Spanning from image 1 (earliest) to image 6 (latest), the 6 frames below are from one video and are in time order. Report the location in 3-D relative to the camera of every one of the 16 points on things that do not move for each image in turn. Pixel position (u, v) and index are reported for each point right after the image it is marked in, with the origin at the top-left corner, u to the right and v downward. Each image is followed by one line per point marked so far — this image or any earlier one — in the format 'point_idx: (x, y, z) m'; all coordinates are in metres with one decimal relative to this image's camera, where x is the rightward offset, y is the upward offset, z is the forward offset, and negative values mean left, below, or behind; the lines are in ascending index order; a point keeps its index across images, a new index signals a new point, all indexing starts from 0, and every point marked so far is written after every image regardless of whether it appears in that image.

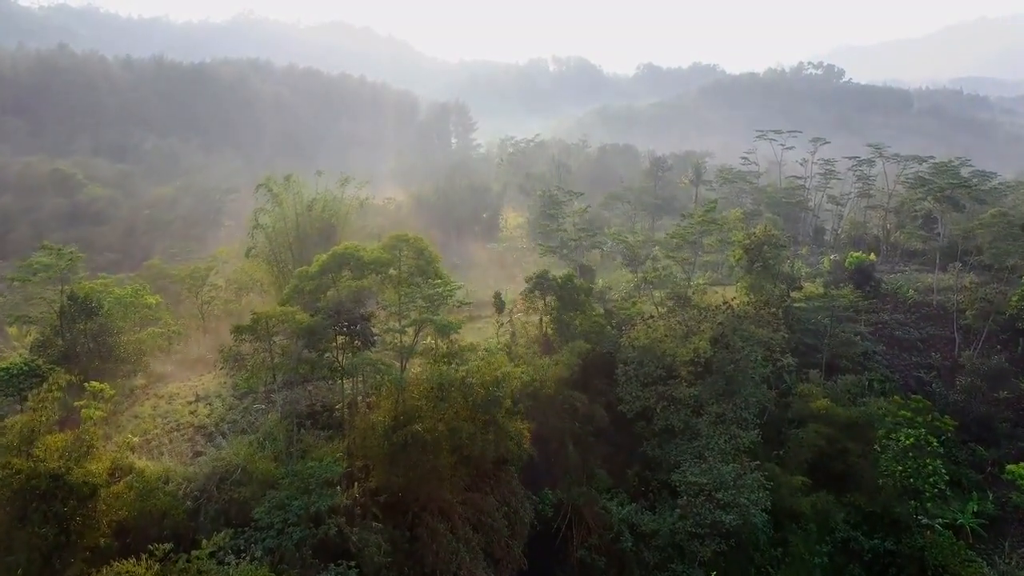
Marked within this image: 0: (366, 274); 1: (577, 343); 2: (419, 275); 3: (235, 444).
0: (-4.0, +0.3, +16.2) m
1: (+2.1, -1.8, +19.0) m
2: (-2.6, +0.3, +16.5) m
3: (-6.5, -3.7, +13.9) m
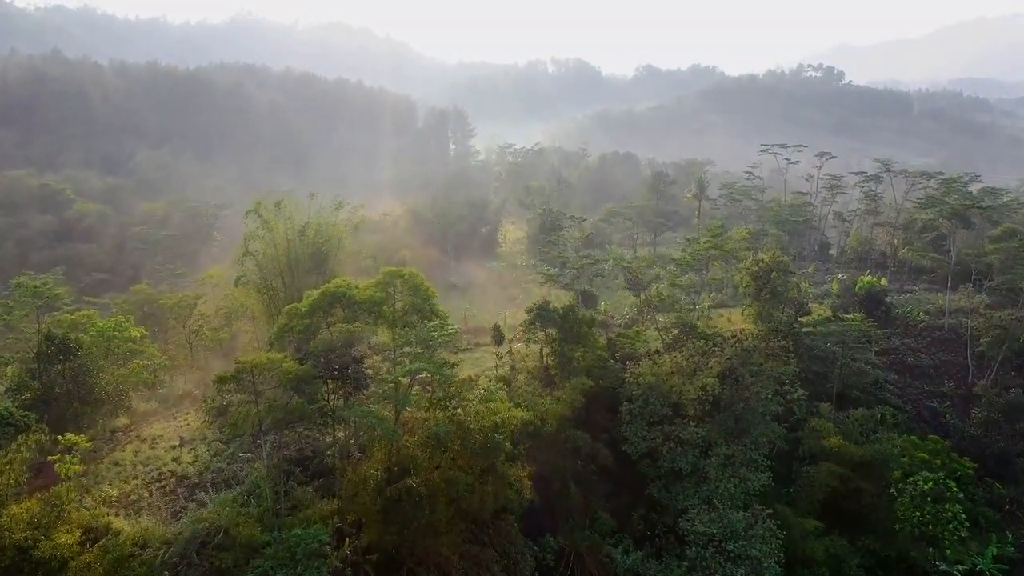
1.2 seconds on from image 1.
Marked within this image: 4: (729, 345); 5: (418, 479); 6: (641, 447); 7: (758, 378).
0: (-4.0, -0.7, +15.4) m
1: (+2.1, -2.8, +18.2) m
2: (-2.6, -0.7, +15.7) m
3: (-6.5, -4.7, +13.1) m
4: (+7.0, -1.8, +19.3) m
5: (-2.2, -4.3, +13.5) m
6: (+3.8, -4.7, +17.5) m
7: (+7.4, -2.7, +17.9) m
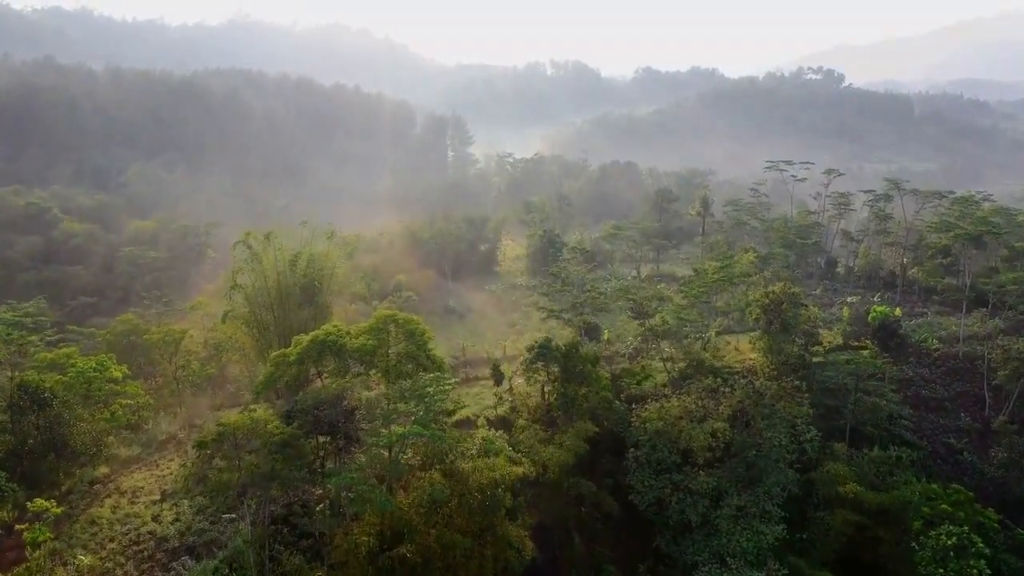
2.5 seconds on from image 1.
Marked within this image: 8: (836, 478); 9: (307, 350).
0: (-4.0, -1.8, +14.5) m
1: (+2.1, -3.9, +17.4) m
2: (-2.6, -1.9, +14.9) m
3: (-6.5, -5.8, +12.2) m
4: (+7.0, -3.0, +18.5) m
5: (-2.1, -5.5, +12.7) m
6: (+3.8, -5.8, +16.6) m
7: (+7.4, -3.8, +17.0) m
8: (+9.7, -5.7, +17.8) m
9: (-5.0, -1.5, +14.5) m
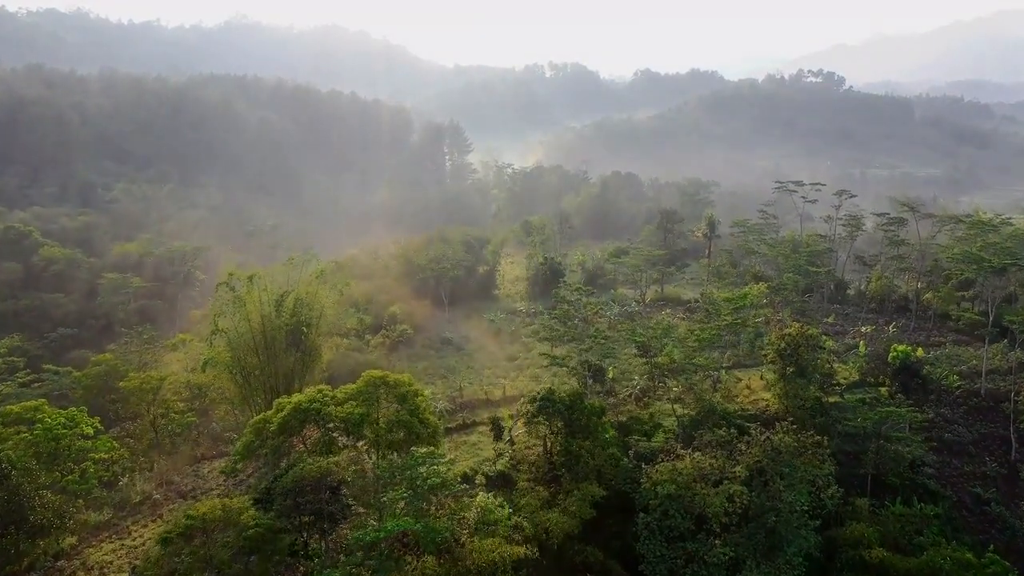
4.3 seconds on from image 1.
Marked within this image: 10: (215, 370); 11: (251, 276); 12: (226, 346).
0: (-4.0, -3.2, +13.3) m
1: (+2.1, -5.3, +16.2) m
2: (-2.5, -3.2, +13.6) m
3: (-6.4, -7.2, +11.0) m
4: (+7.0, -4.4, +17.2) m
5: (-2.1, -6.9, +11.4) m
6: (+3.8, -7.2, +15.4) m
7: (+7.4, -5.2, +15.8) m
8: (+9.7, -7.1, +16.6) m
9: (-5.0, -2.9, +13.3) m
10: (-9.5, -2.7, +19.1) m
11: (-8.5, +0.4, +19.3) m
12: (-9.1, -1.8, +18.9) m
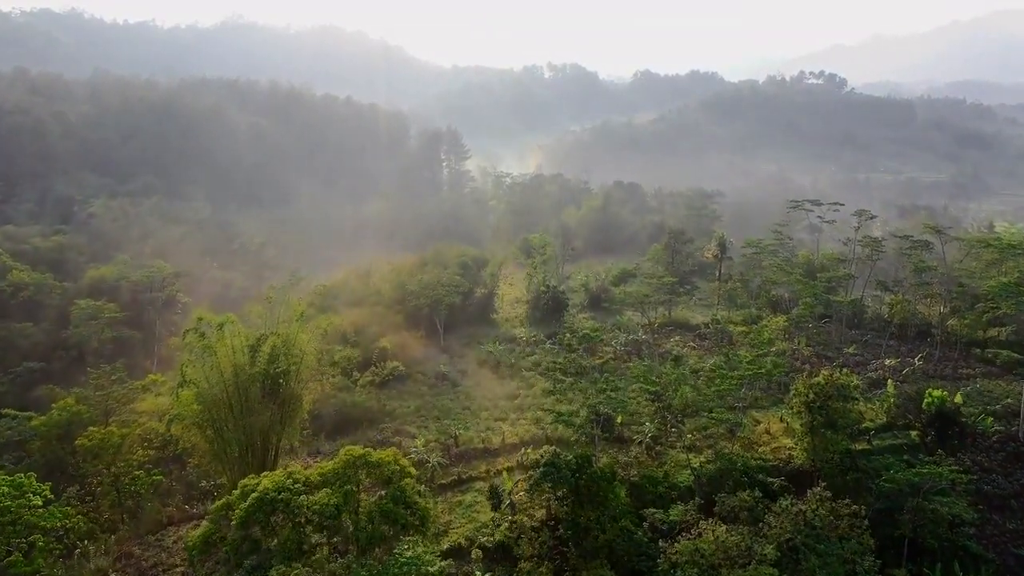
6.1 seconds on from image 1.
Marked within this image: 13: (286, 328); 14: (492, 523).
0: (-3.9, -4.5, +11.5) m
1: (+2.1, -6.6, +14.3) m
2: (-2.5, -4.6, +11.8) m
3: (-6.4, -8.6, +9.1) m
4: (+7.0, -5.7, +15.4) m
5: (-2.1, -8.2, +9.6) m
6: (+3.8, -8.5, +13.6) m
7: (+7.4, -6.5, +14.0) m
8: (+9.7, -8.4, +14.8) m
9: (-5.0, -4.2, +11.5) m
10: (-9.5, -4.0, +17.3) m
11: (-8.5, -0.9, +17.4) m
12: (-9.1, -3.2, +17.1) m
13: (-7.0, -1.3, +18.6) m
14: (-0.5, -6.4, +16.4) m
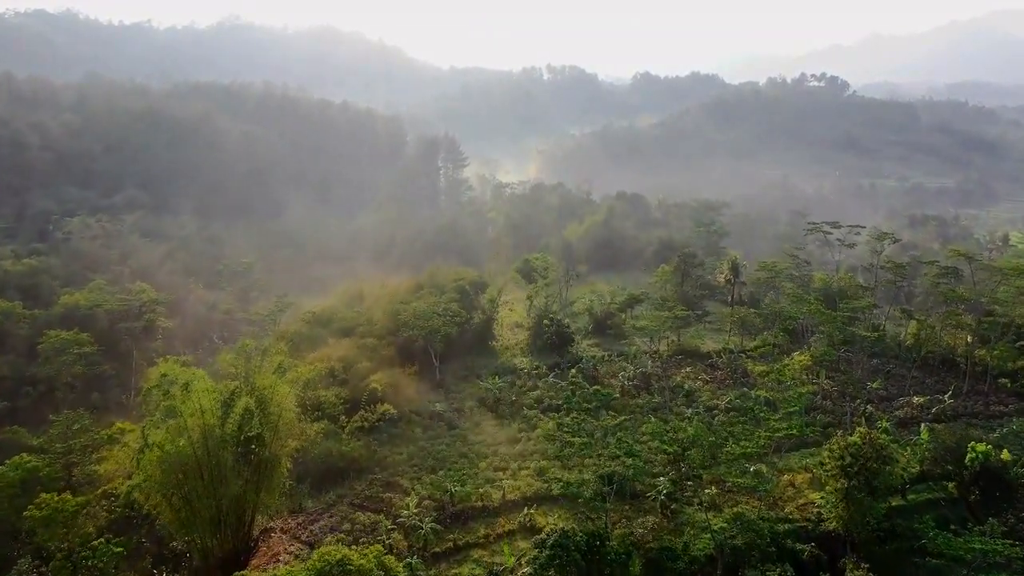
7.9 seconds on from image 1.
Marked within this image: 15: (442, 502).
0: (-3.9, -5.9, +9.6) m
1: (+2.2, -8.0, +12.5) m
2: (-2.5, -5.9, +10.0) m
3: (-6.3, -9.9, +7.3) m
4: (+7.1, -7.0, +13.6) m
5: (-2.0, -9.5, +7.8) m
6: (+3.9, -9.9, +11.8) m
7: (+7.5, -7.8, +12.2) m
8: (+9.8, -9.7, +13.0) m
9: (-4.9, -5.6, +9.6) m
10: (-9.5, -5.3, +15.4) m
11: (-8.4, -2.3, +15.6) m
12: (-9.1, -4.5, +15.2) m
13: (-7.0, -2.6, +16.8) m
14: (-0.5, -7.7, +14.5) m
15: (-2.2, -6.7, +18.6) m
